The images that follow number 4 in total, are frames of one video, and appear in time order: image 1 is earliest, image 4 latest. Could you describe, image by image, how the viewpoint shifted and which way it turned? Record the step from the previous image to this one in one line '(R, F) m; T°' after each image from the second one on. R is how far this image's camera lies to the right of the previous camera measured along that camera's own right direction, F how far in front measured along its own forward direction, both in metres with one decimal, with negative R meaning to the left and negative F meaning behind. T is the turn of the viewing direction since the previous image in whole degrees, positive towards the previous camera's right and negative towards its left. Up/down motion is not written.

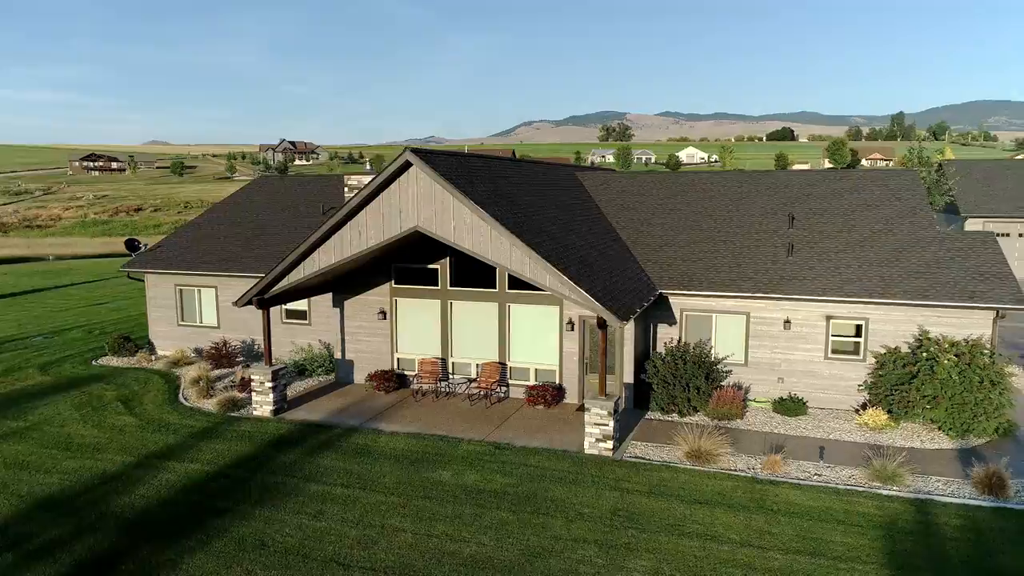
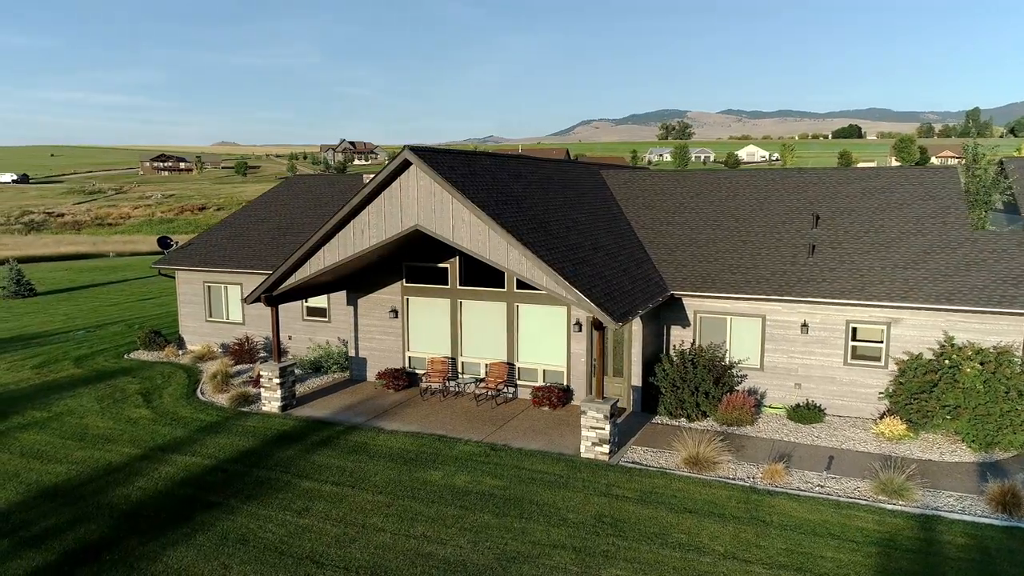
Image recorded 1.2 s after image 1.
(+1.0, +0.2) m; -4°
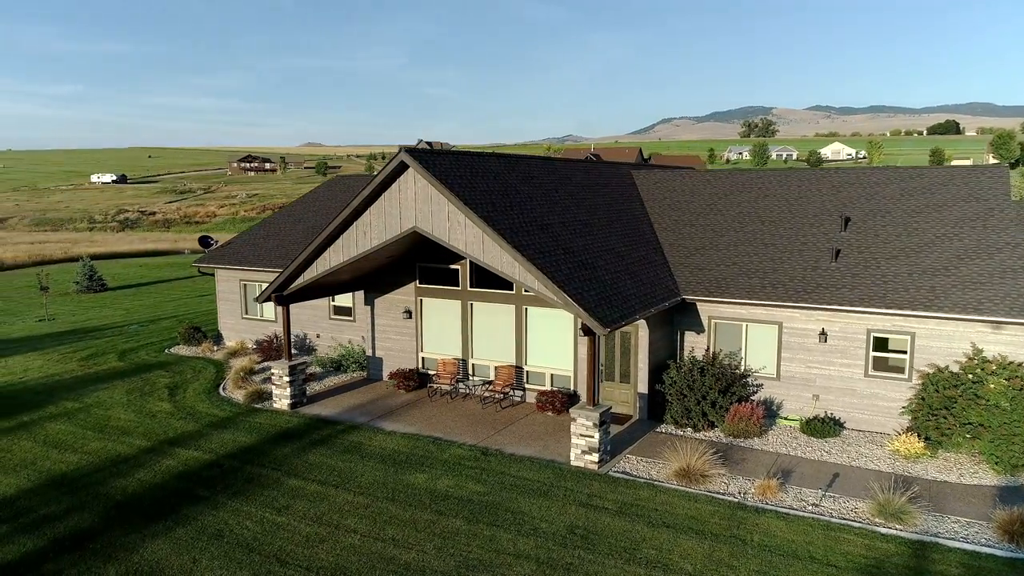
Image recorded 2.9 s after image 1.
(+1.4, +0.2) m; -5°
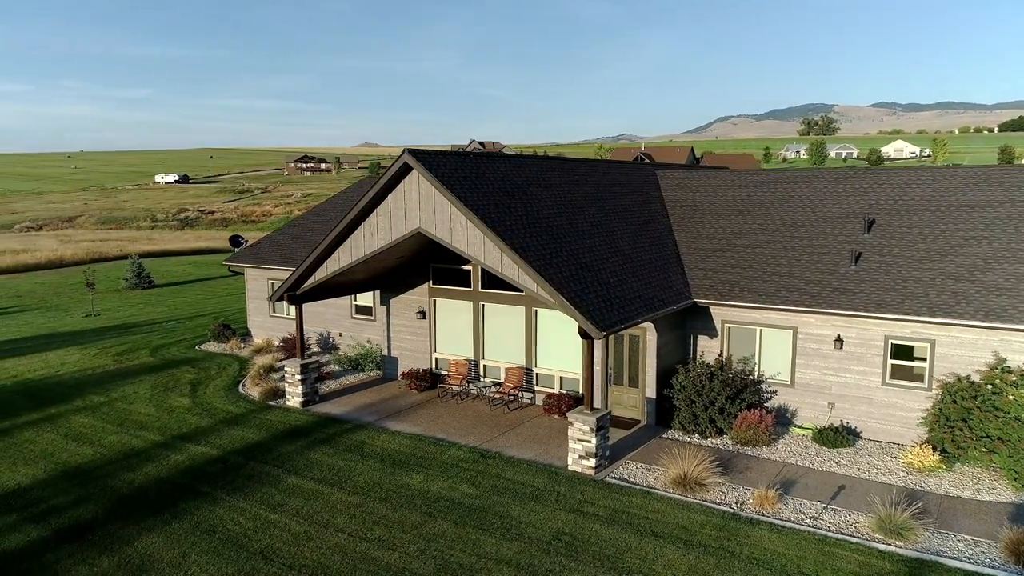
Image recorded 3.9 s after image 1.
(+0.9, +0.1) m; -4°
